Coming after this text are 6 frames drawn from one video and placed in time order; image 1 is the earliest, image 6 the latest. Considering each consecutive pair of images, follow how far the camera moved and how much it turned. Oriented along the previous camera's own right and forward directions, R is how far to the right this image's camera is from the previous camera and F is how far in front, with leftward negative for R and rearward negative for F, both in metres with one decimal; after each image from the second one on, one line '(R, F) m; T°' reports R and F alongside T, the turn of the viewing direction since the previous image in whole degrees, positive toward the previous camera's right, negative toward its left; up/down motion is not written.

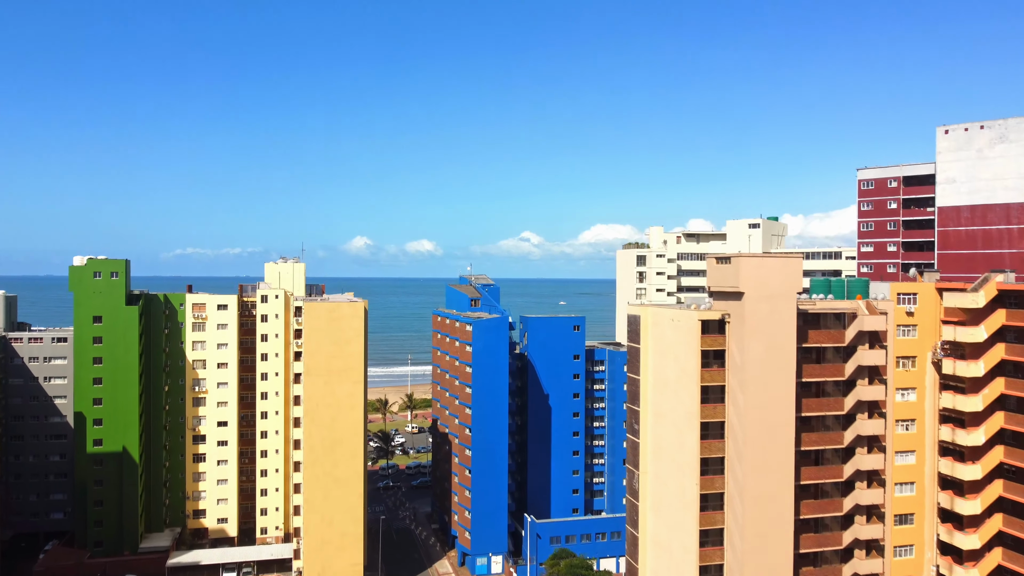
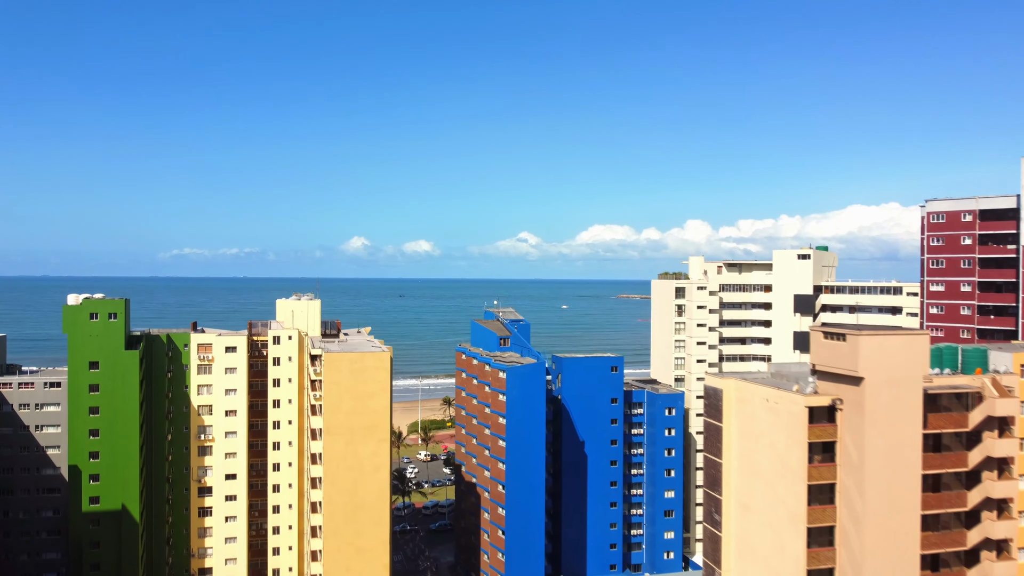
(-1.7, +2.7) m; 0°
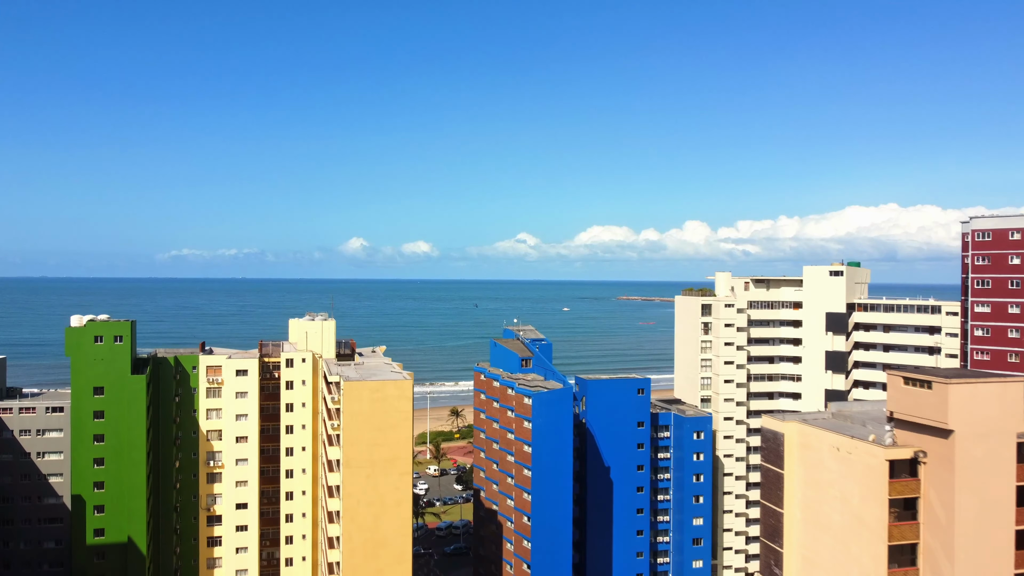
(-1.1, +1.3) m; 0°
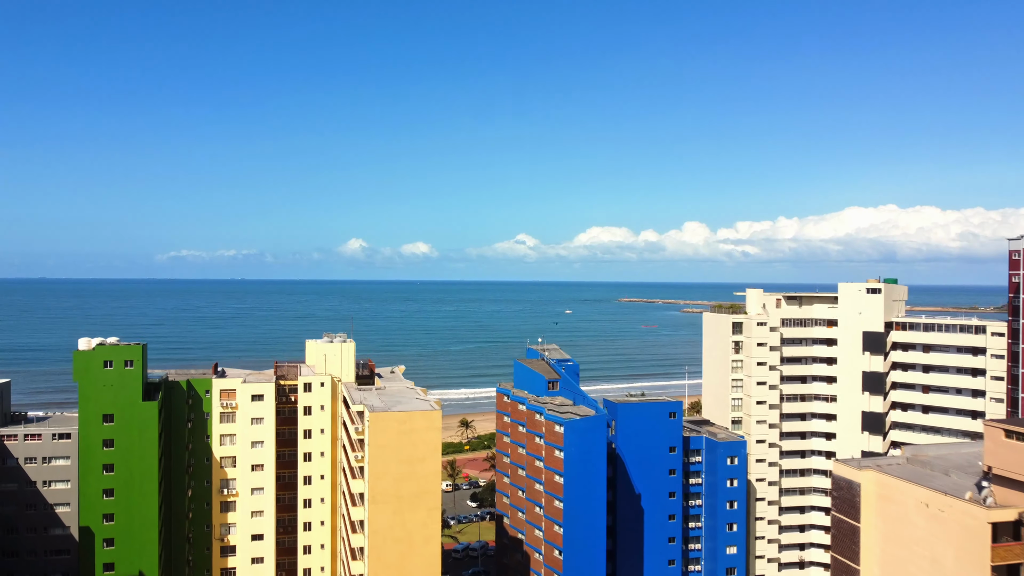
(-1.2, +1.3) m; 0°
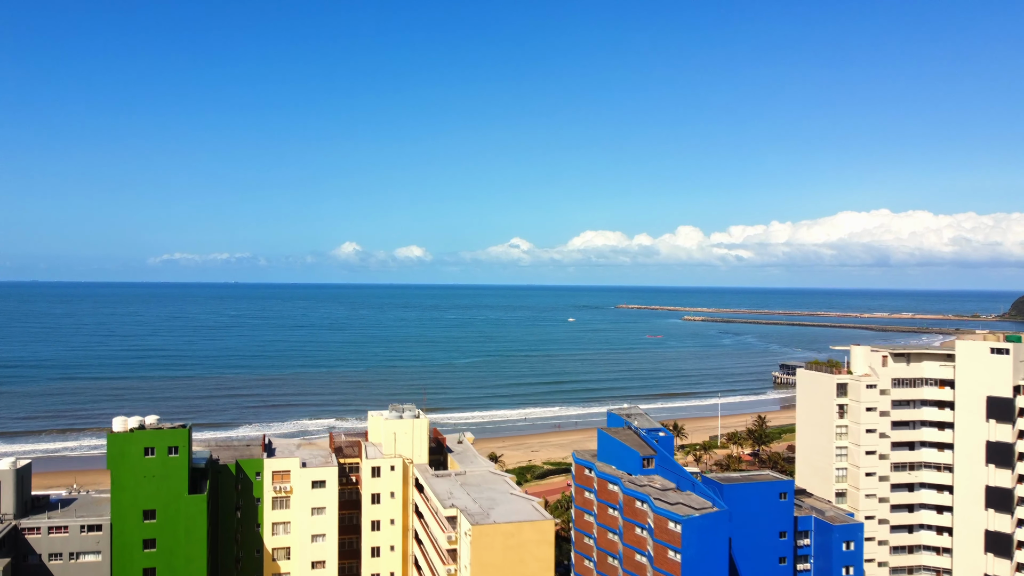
(-3.8, +3.5) m; +1°
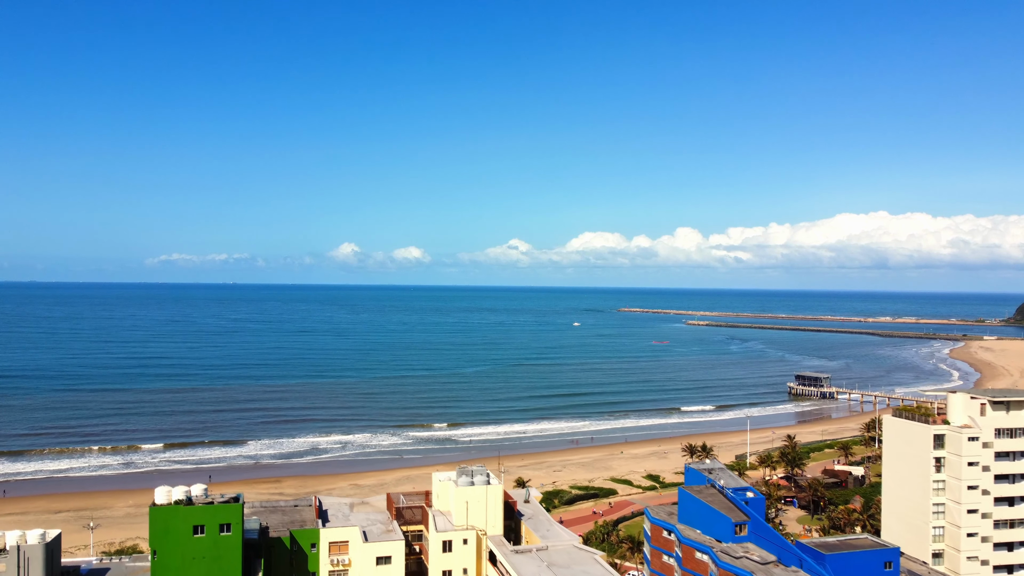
(-2.9, +2.4) m; 0°
